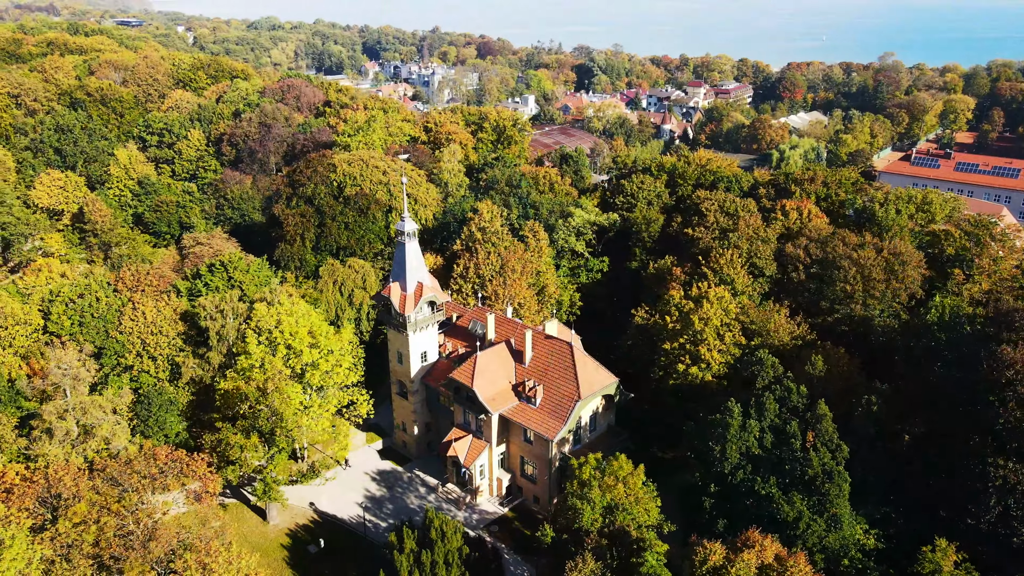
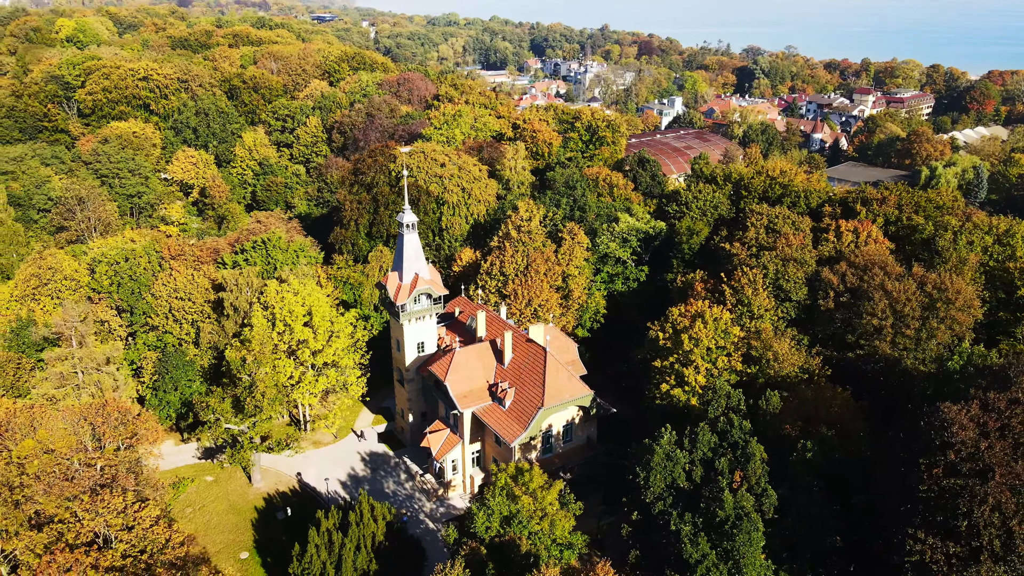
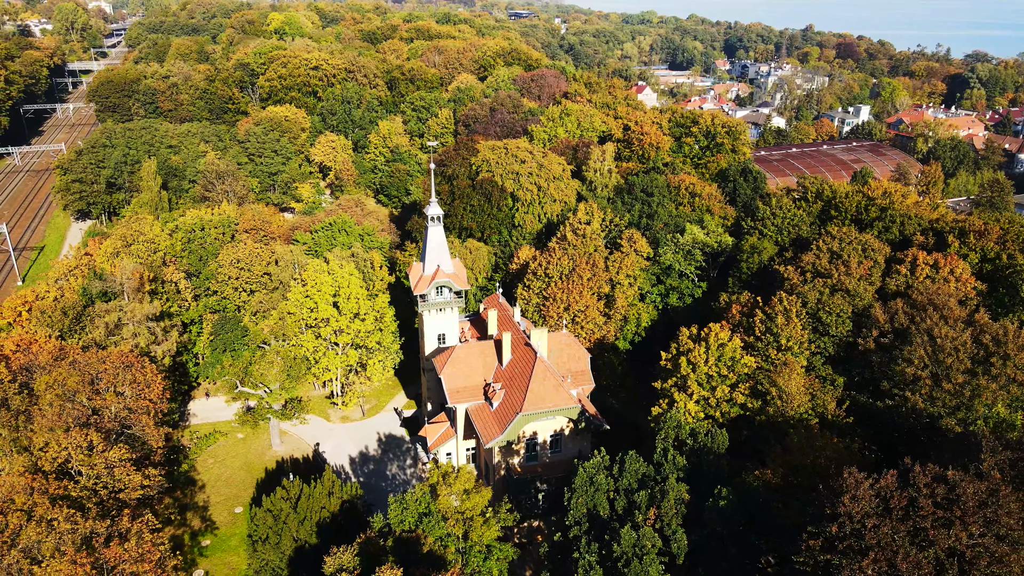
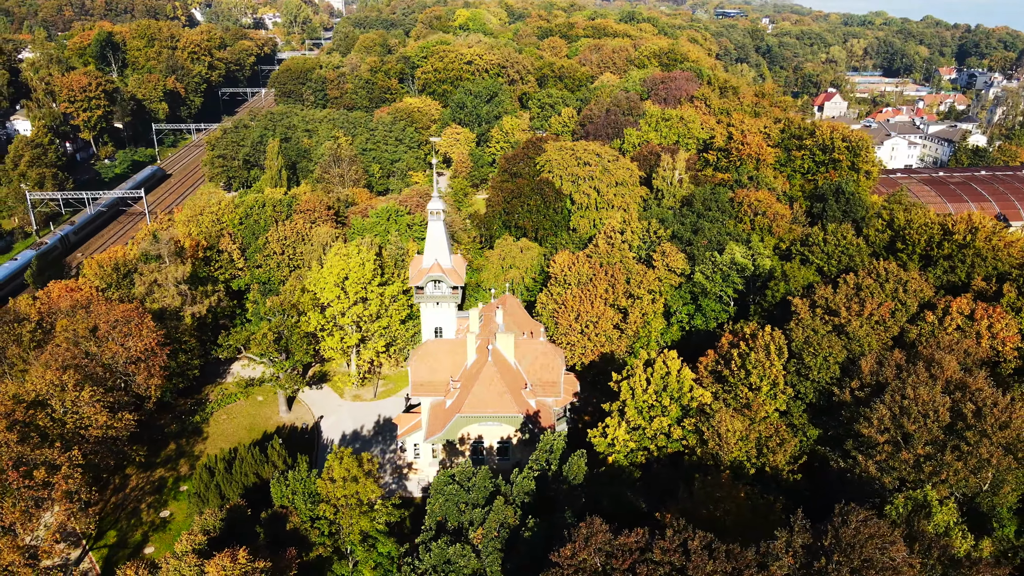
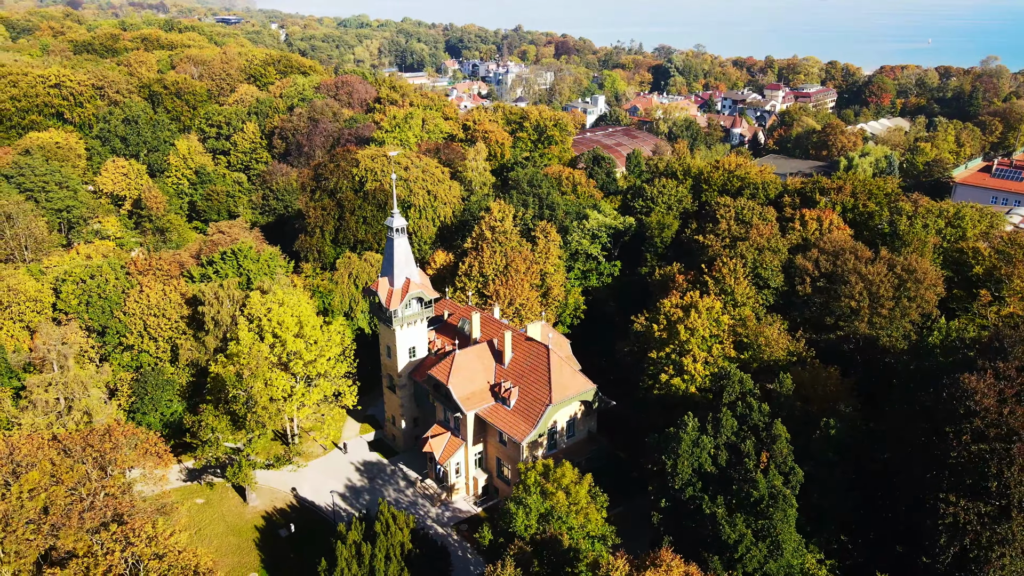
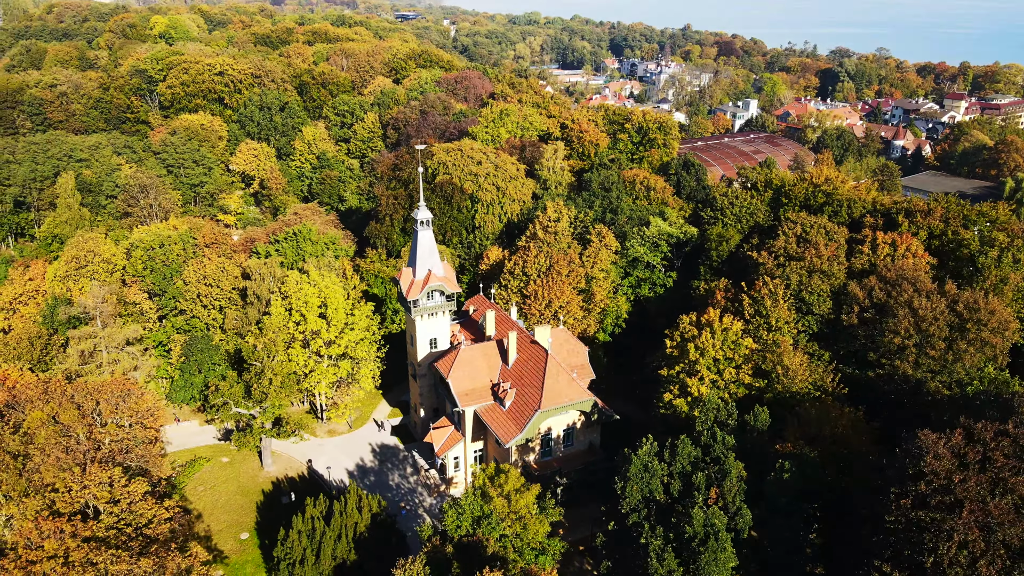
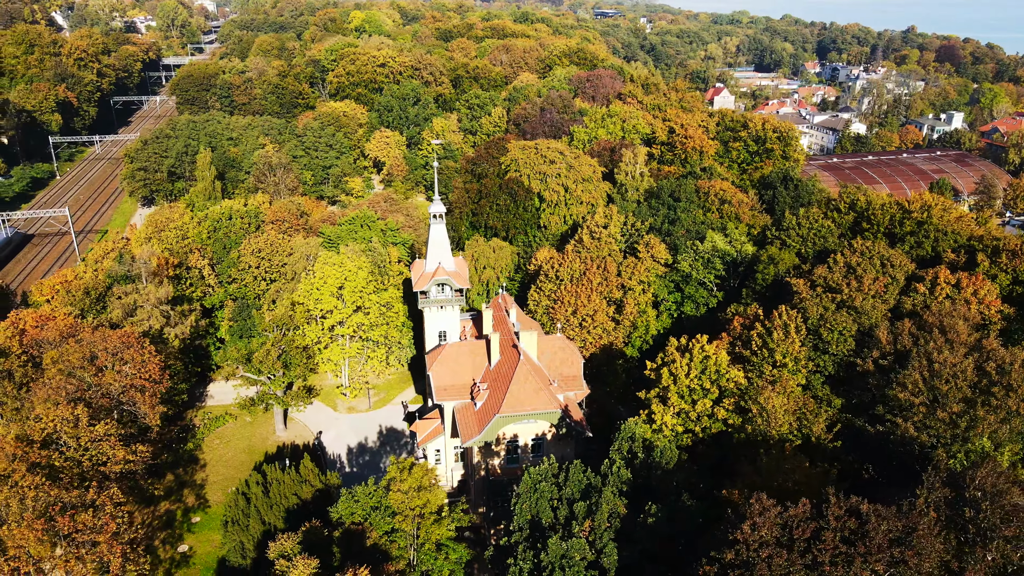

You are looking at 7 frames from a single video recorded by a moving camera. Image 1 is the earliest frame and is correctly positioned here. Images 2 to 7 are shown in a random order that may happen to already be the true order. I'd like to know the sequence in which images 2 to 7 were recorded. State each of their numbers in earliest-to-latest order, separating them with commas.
5, 2, 6, 3, 7, 4
